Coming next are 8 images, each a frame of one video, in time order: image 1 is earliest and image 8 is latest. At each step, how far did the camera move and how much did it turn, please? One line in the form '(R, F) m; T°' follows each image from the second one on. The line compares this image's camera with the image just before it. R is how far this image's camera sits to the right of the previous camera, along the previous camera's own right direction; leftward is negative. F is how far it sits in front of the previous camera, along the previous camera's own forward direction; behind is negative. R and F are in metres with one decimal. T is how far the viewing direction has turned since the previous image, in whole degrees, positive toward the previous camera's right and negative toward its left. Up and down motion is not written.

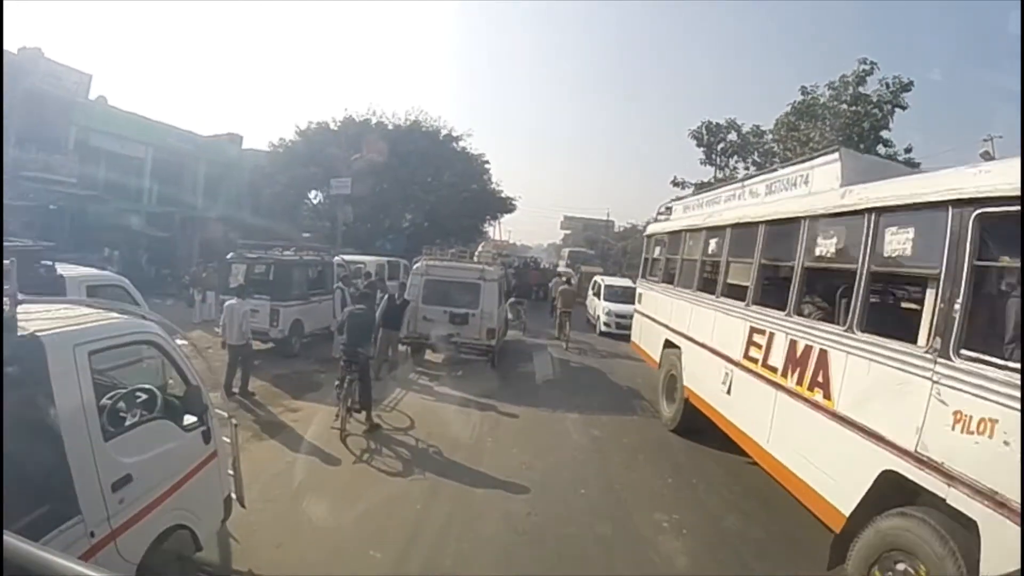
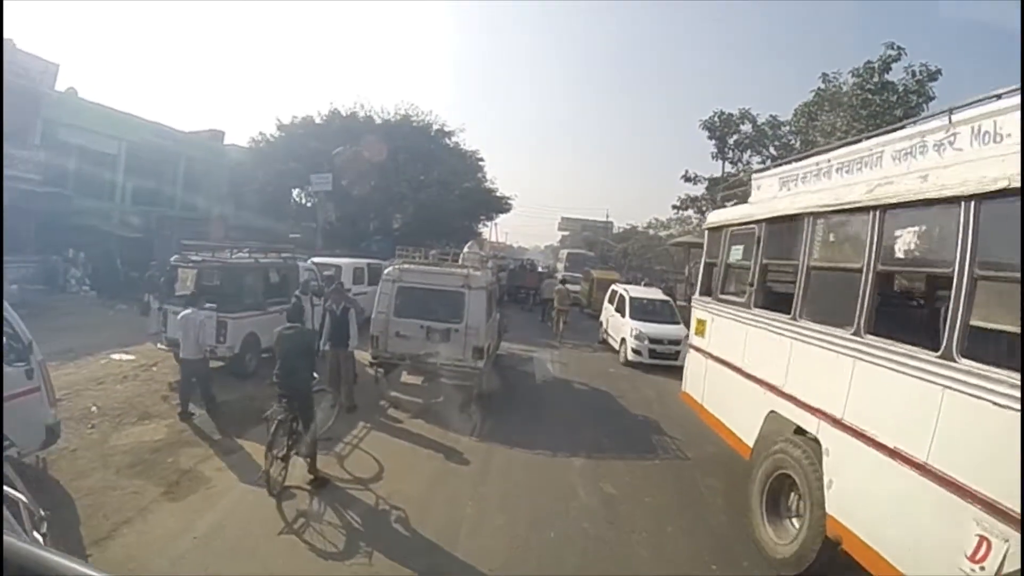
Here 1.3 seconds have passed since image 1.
(+0.1, +1.8) m; 0°
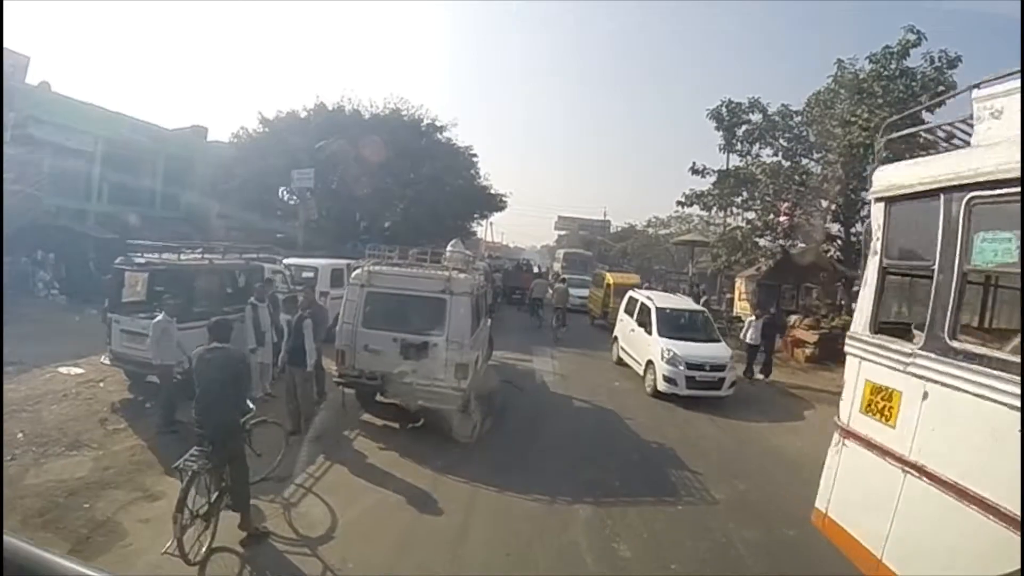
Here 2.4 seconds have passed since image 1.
(+0.1, +1.3) m; 0°
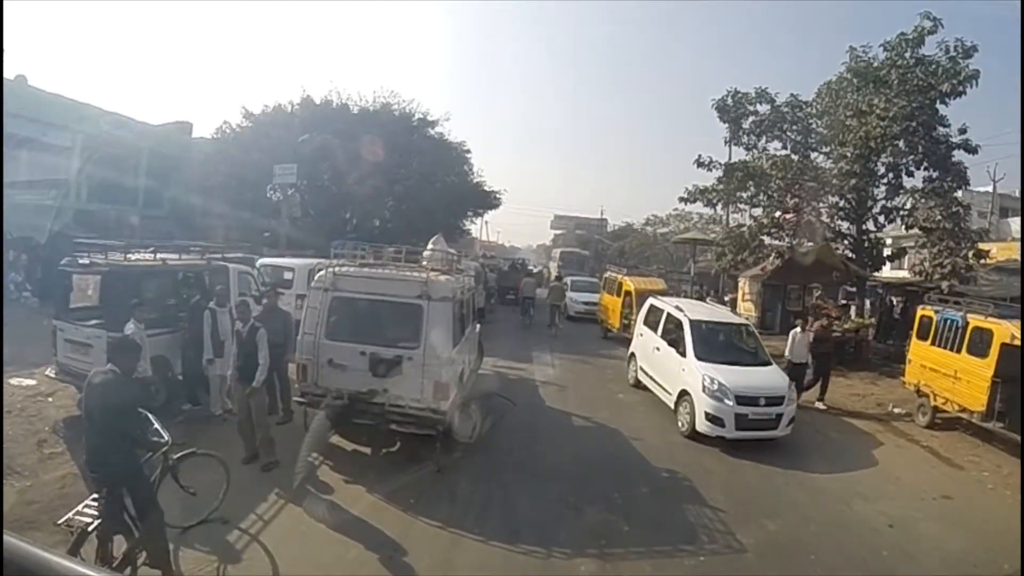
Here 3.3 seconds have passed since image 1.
(+0.1, +1.0) m; 0°
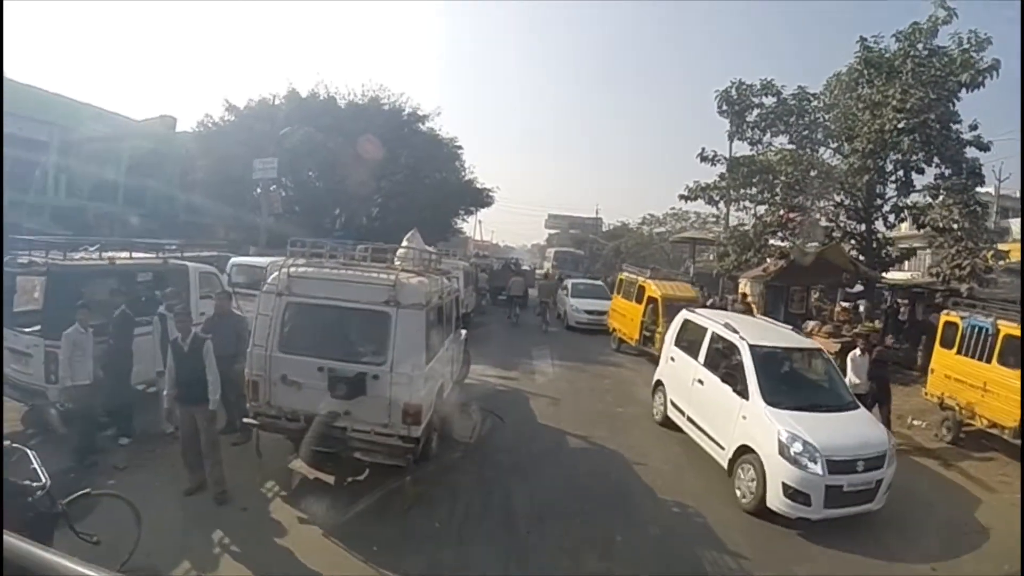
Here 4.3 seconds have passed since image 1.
(+0.1, +0.9) m; 0°
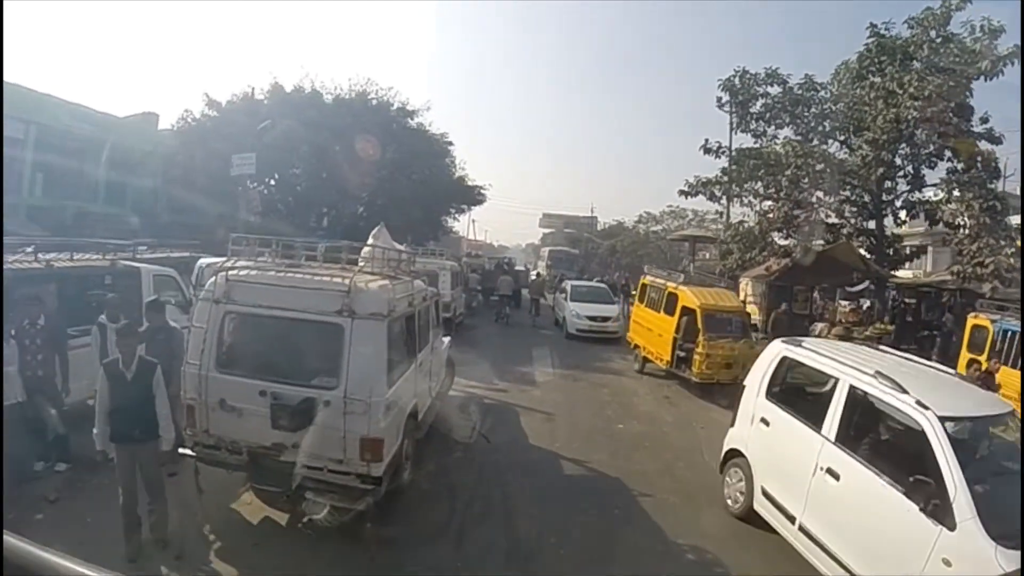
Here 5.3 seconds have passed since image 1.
(+0.1, +0.9) m; 0°
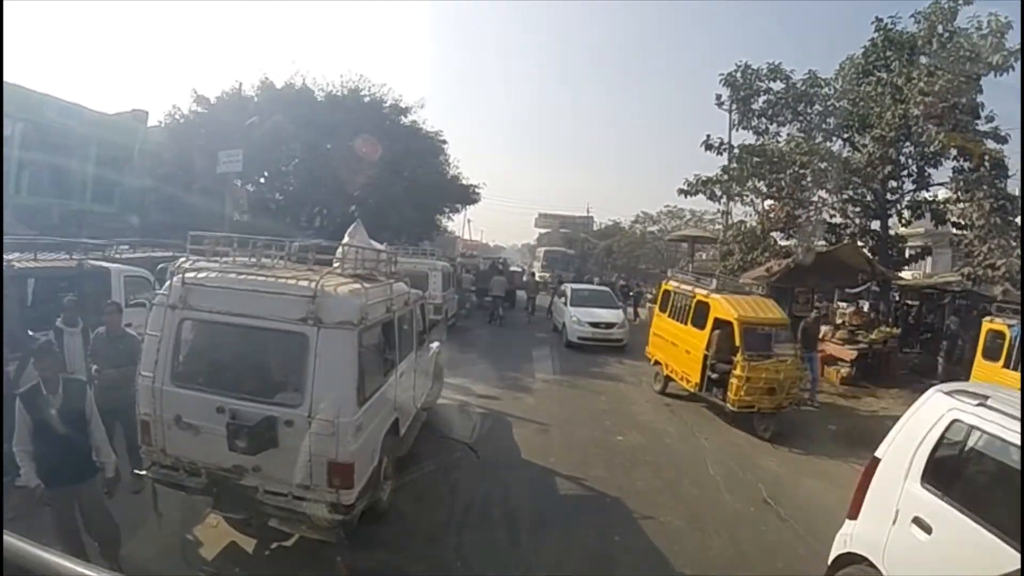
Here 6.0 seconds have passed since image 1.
(0.0, +0.5) m; 0°
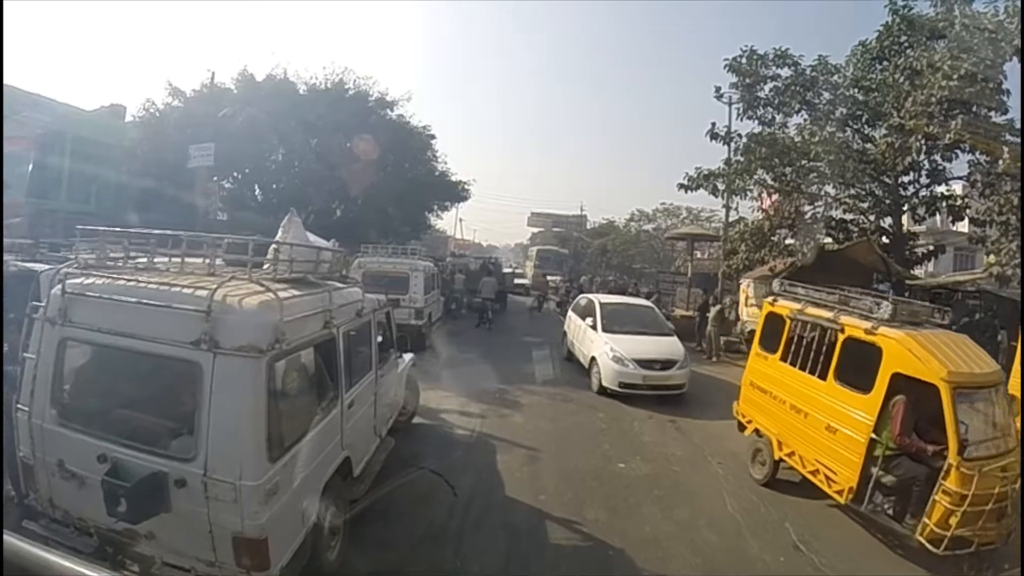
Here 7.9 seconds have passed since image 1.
(+0.1, +0.9) m; +1°
